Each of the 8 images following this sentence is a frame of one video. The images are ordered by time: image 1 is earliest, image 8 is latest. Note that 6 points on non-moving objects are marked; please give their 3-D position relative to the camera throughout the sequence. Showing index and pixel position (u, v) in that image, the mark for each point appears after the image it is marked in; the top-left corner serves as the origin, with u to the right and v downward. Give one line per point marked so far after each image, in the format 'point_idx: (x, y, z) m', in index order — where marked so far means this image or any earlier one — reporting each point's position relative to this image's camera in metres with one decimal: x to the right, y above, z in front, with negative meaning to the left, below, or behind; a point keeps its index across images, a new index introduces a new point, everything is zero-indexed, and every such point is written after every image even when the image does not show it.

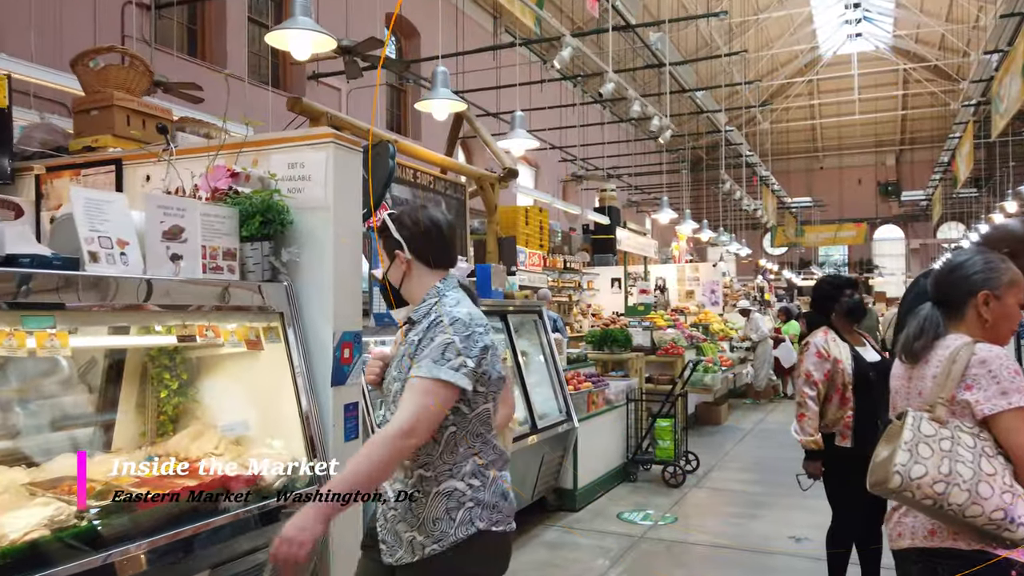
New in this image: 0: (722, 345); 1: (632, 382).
0: (+3.0, -0.8, +10.5) m
1: (+1.0, -0.8, +6.2) m
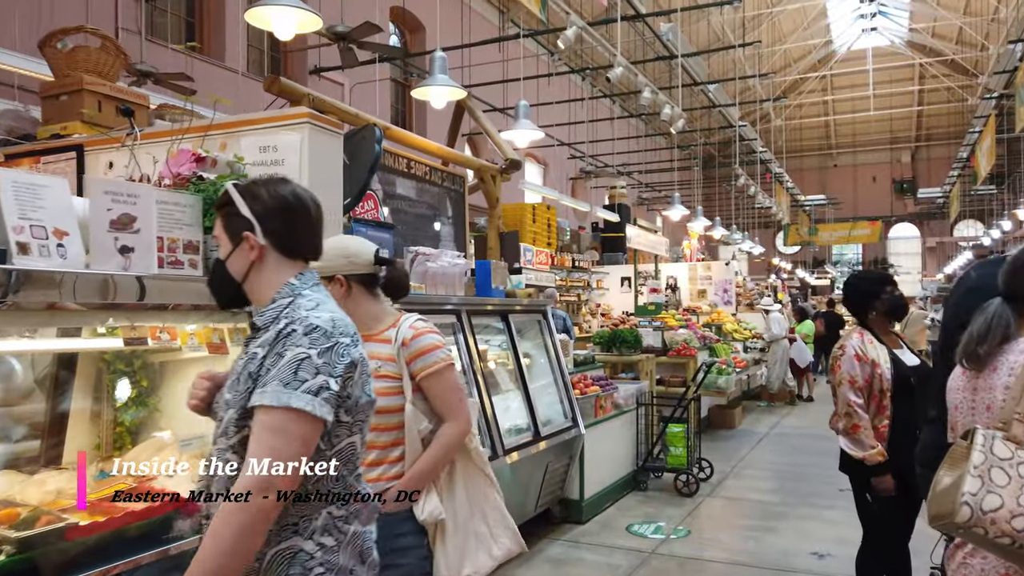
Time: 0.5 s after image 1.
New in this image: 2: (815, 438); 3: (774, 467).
0: (+3.0, -0.8, +10.2) m
1: (+1.0, -0.8, +5.9) m
2: (+3.2, -1.6, +8.0) m
3: (+2.3, -1.5, +6.4) m
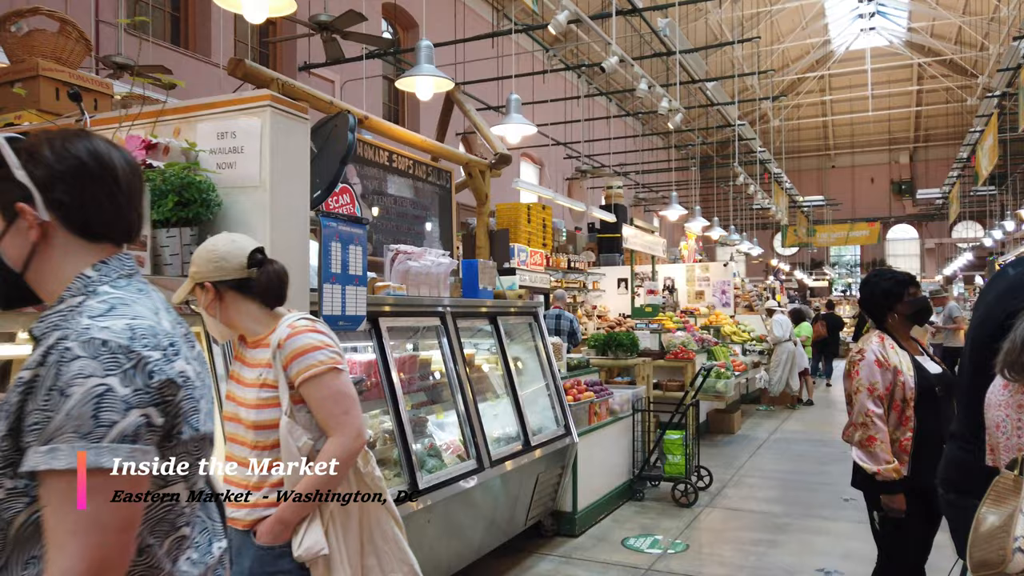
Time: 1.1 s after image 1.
0: (+3.0, -0.8, +9.9) m
1: (+1.0, -0.8, +5.7) m
2: (+3.2, -1.6, +7.8) m
3: (+2.2, -1.6, +6.2) m
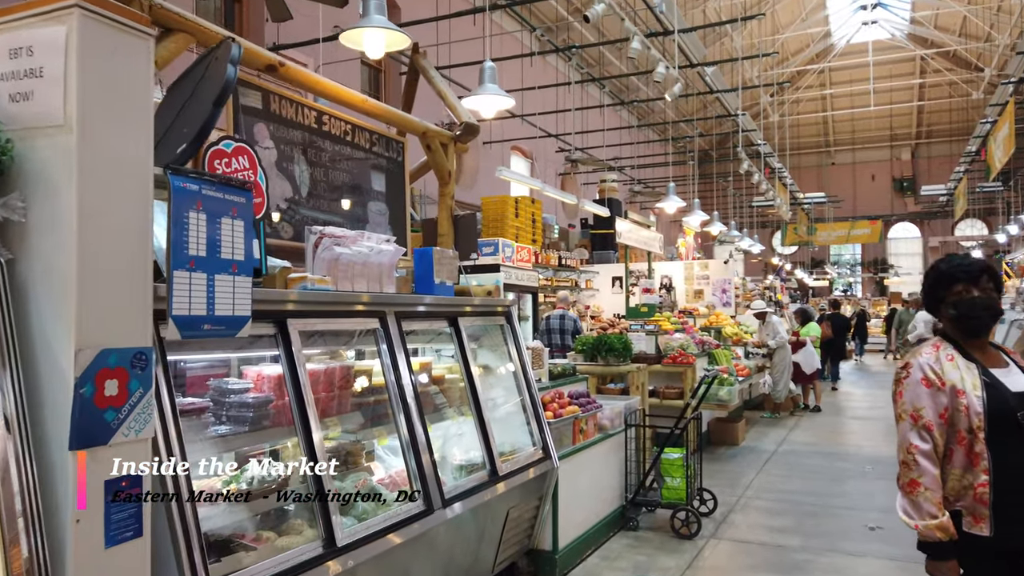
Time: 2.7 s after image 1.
0: (+2.8, -0.8, +9.2) m
1: (+0.8, -0.8, +4.9) m
2: (+3.0, -1.6, +7.0) m
3: (+2.0, -1.5, +5.5) m
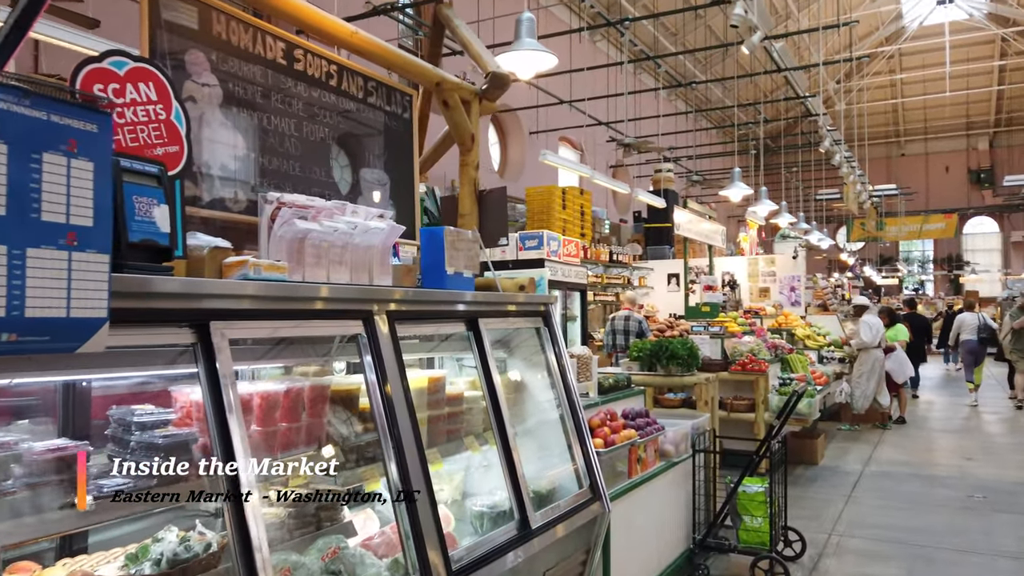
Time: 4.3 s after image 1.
0: (+3.3, -0.8, +8.2) m
1: (+1.0, -0.7, +4.1) m
2: (+3.3, -1.6, +6.0) m
3: (+2.3, -1.5, +4.5) m
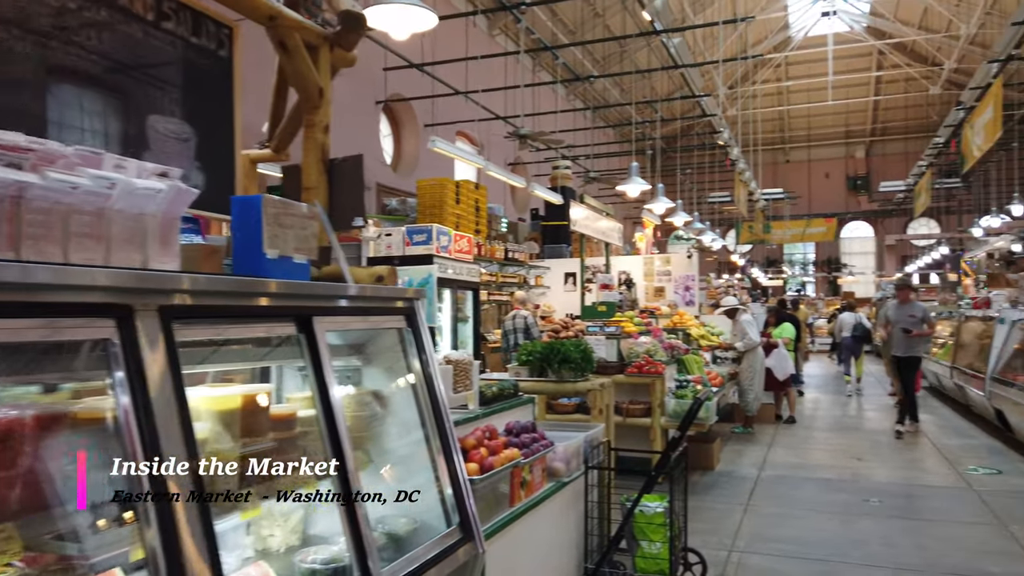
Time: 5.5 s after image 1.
0: (+2.1, -0.8, +8.0) m
1: (+0.4, -0.7, +3.6) m
2: (+2.4, -1.5, +5.9) m
3: (+1.6, -1.5, +4.3) m
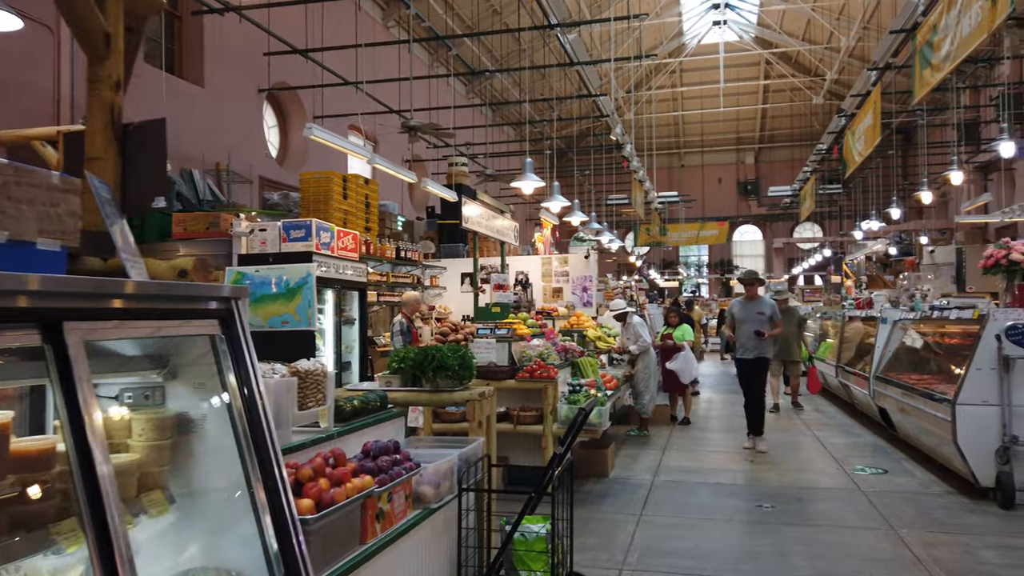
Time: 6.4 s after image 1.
0: (+0.9, -0.8, +7.8) m
1: (-0.2, -0.7, +3.2) m
2: (+1.6, -1.5, +5.7) m
3: (+0.9, -1.5, +4.0) m
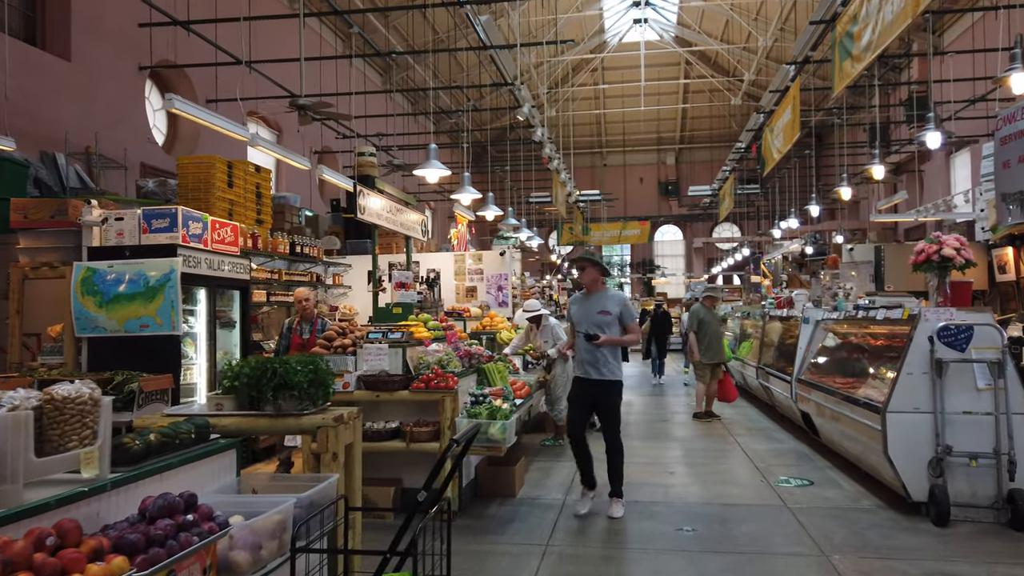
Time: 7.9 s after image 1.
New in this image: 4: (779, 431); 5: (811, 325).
0: (0.0, -0.7, +7.2) m
1: (-0.7, -0.7, +2.5) m
2: (+0.8, -1.5, +5.1) m
3: (+0.4, -1.5, +3.4) m
4: (+3.0, -1.6, +8.3) m
5: (+3.0, -0.4, +7.5) m
